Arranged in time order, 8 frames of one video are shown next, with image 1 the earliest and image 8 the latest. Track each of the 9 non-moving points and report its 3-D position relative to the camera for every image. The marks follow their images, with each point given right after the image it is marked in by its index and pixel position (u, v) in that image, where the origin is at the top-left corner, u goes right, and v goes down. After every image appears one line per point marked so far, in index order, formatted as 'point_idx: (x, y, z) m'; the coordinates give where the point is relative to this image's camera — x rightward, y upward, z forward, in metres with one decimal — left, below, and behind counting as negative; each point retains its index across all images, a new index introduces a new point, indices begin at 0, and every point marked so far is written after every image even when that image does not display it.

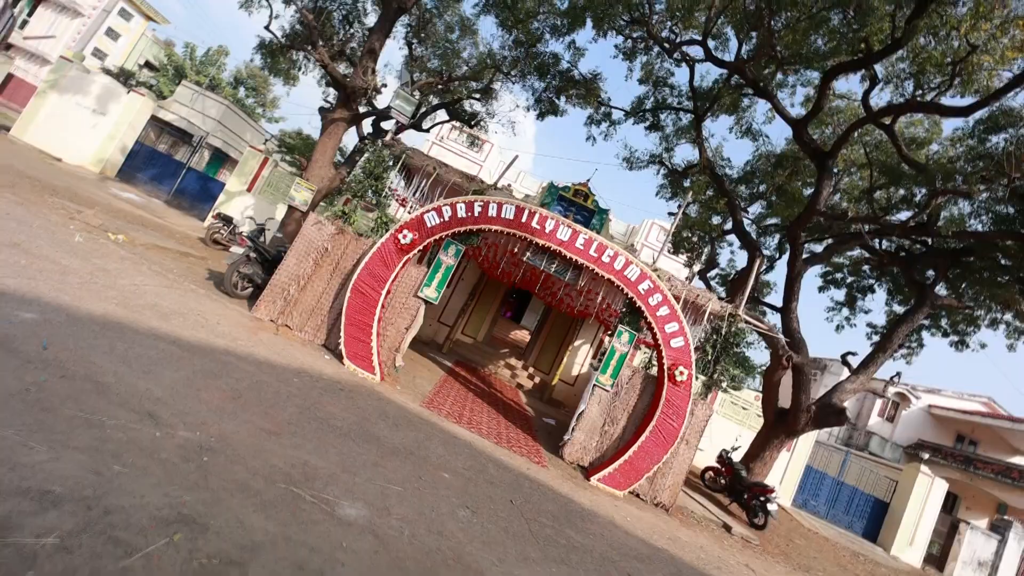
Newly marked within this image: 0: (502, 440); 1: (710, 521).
0: (-0.2, -2.7, +7.5) m
1: (+4.0, -4.8, +8.8) m
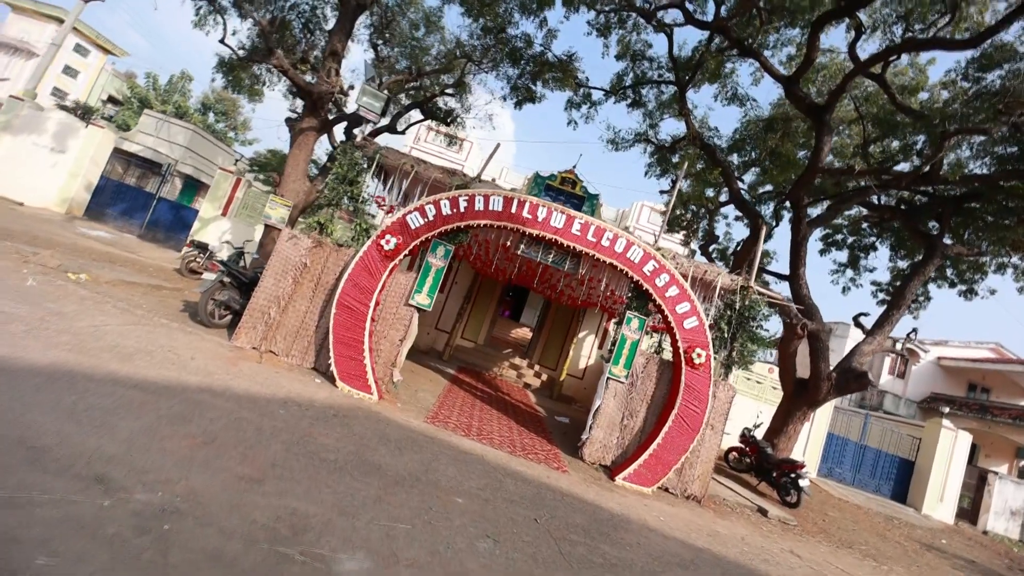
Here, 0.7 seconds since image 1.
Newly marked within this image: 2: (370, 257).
0: (+0.1, -2.6, +6.9) m
1: (+4.5, -4.3, +8.3) m
2: (-2.3, +0.5, +7.0) m
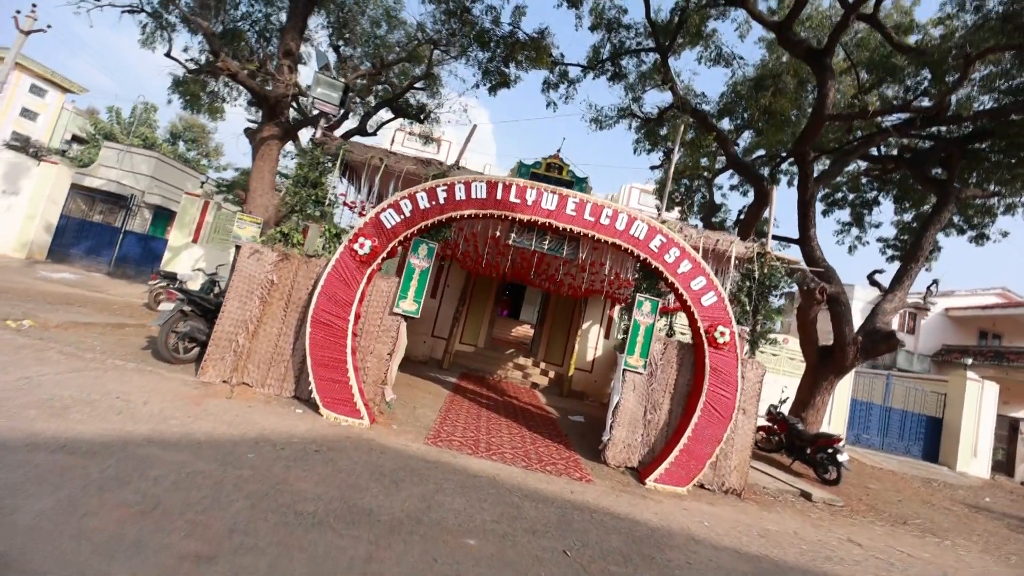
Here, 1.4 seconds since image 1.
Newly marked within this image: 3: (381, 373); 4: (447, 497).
0: (+0.3, -2.5, +6.2) m
1: (+4.8, -3.6, +7.6) m
2: (-2.4, +0.3, +6.2) m
3: (-2.0, -1.3, +6.4) m
4: (-0.7, -2.1, +4.3) m
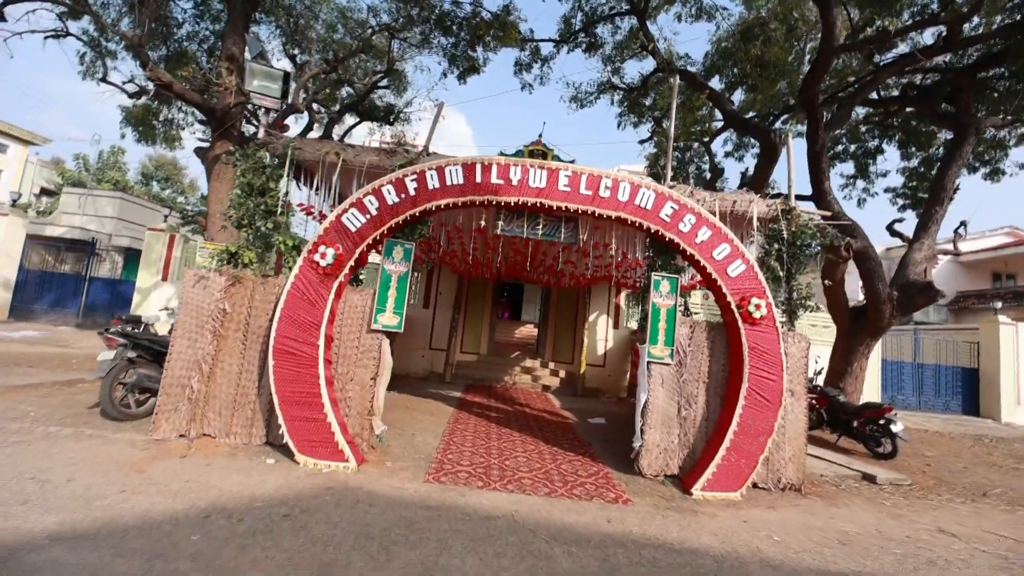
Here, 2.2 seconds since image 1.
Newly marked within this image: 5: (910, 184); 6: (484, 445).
0: (+0.5, -2.4, +5.2) m
1: (+5.2, -3.0, +6.6) m
2: (-2.5, +0.1, +5.2) m
3: (-1.9, -1.5, +5.4) m
4: (-0.4, -2.1, +3.4) m
5: (+14.4, +3.8, +15.4) m
6: (-0.4, -2.3, +6.3) m
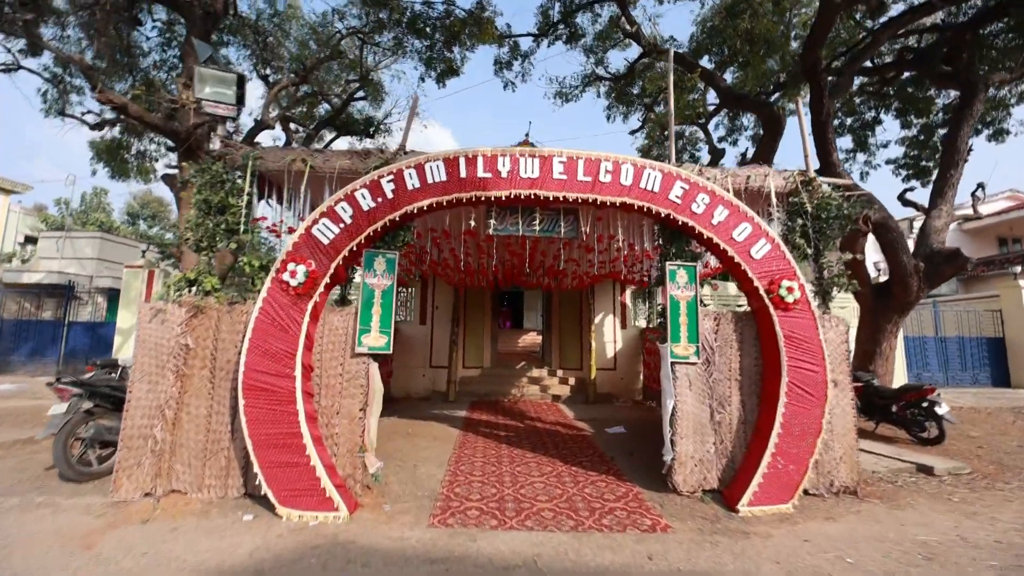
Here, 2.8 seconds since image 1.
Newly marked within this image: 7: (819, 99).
0: (+0.7, -2.4, +4.5) m
1: (+5.4, -2.6, +5.9) m
2: (-2.5, -0.2, +4.6) m
3: (-1.7, -1.7, +4.7) m
4: (-0.3, -2.2, +2.7) m
5: (+14.0, +4.7, +14.9) m
6: (-0.2, -2.4, +5.6) m
7: (+6.1, +3.7, +8.5) m
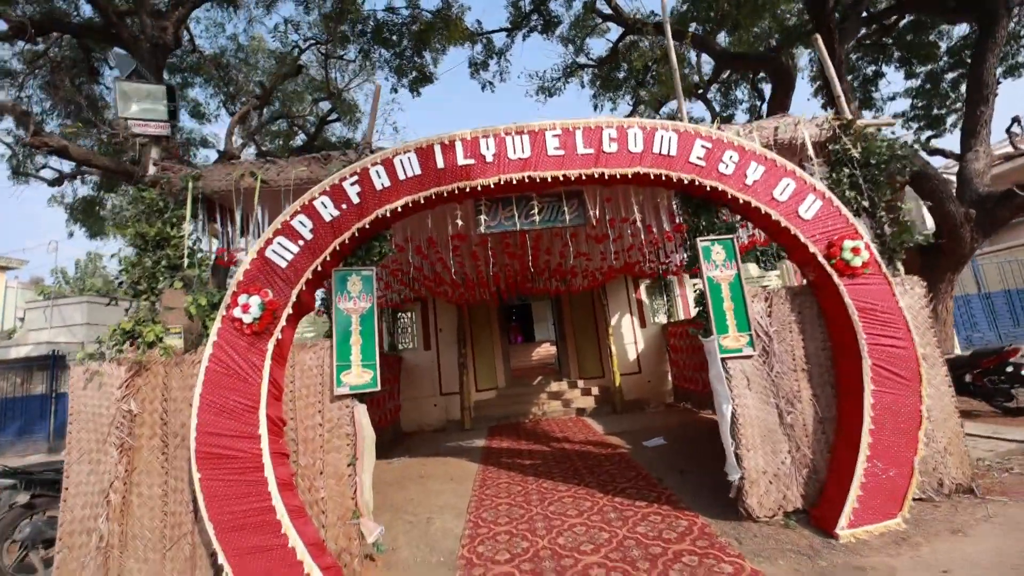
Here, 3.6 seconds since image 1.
0: (+1.1, -2.3, +3.5) m
1: (+5.7, -2.0, +4.9) m
2: (-2.5, -0.5, +3.7) m
3: (-1.5, -1.9, +3.8) m
4: (0.0, -2.1, +1.7) m
5: (+13.4, +6.1, +14.0) m
6: (+0.1, -2.5, +4.7) m
7: (+5.7, +4.3, +7.6) m
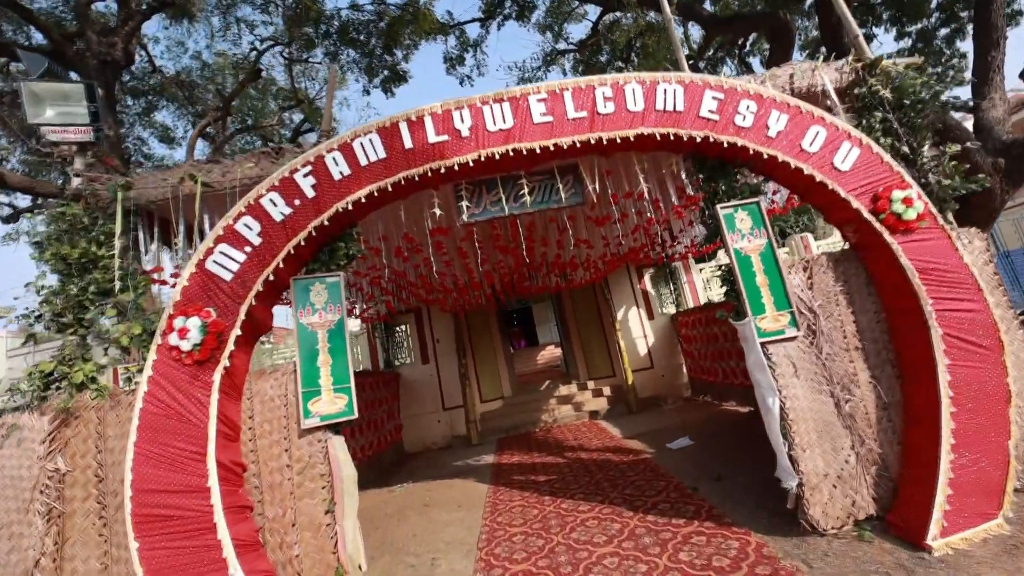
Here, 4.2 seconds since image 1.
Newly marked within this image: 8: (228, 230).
0: (+1.2, -2.1, +2.9) m
1: (+5.8, -1.4, +4.2) m
2: (-2.5, -0.7, +3.0) m
3: (-1.4, -2.0, +3.1) m
4: (+0.1, -2.0, +1.1) m
5: (+12.8, +7.1, +13.5) m
6: (+0.3, -2.4, +4.0) m
7: (+5.2, +4.8, +7.1) m
8: (-2.2, +0.4, +3.3) m
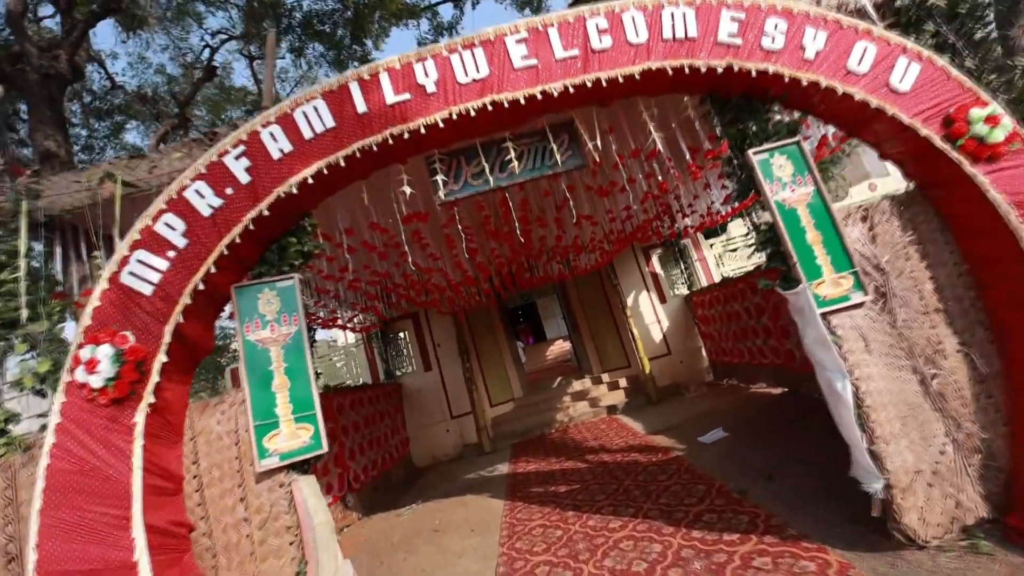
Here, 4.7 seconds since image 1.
0: (+1.3, -1.9, +2.2) m
1: (+5.9, -0.8, +3.5) m
2: (-2.4, -0.8, +2.4) m
3: (-1.2, -2.0, +2.5) m
4: (+0.3, -1.9, +0.4) m
5: (+12.1, +8.4, +12.7) m
6: (+0.5, -2.3, +3.3) m
7: (+4.7, +5.4, +6.3) m
8: (-2.3, +0.3, +2.6) m
